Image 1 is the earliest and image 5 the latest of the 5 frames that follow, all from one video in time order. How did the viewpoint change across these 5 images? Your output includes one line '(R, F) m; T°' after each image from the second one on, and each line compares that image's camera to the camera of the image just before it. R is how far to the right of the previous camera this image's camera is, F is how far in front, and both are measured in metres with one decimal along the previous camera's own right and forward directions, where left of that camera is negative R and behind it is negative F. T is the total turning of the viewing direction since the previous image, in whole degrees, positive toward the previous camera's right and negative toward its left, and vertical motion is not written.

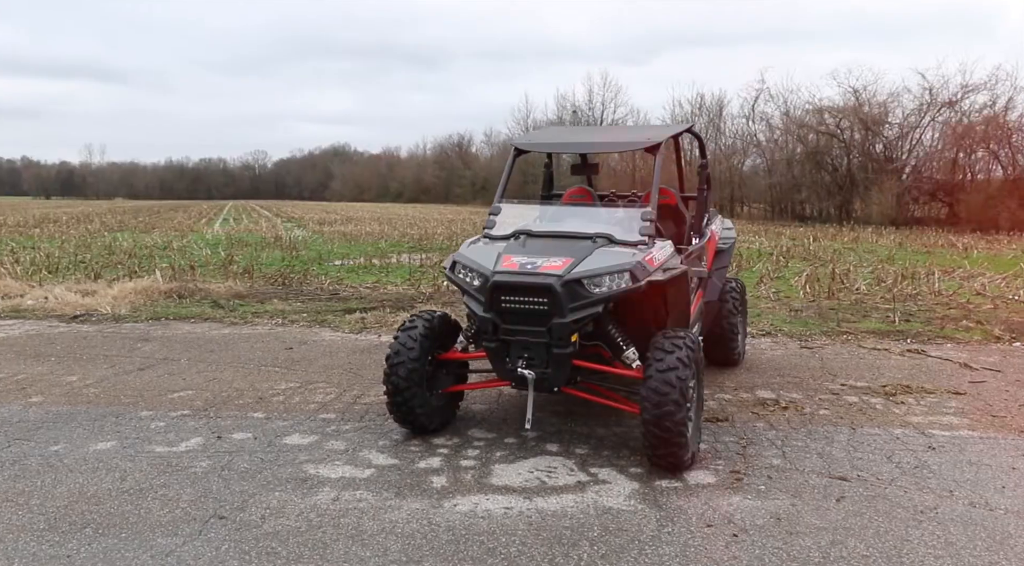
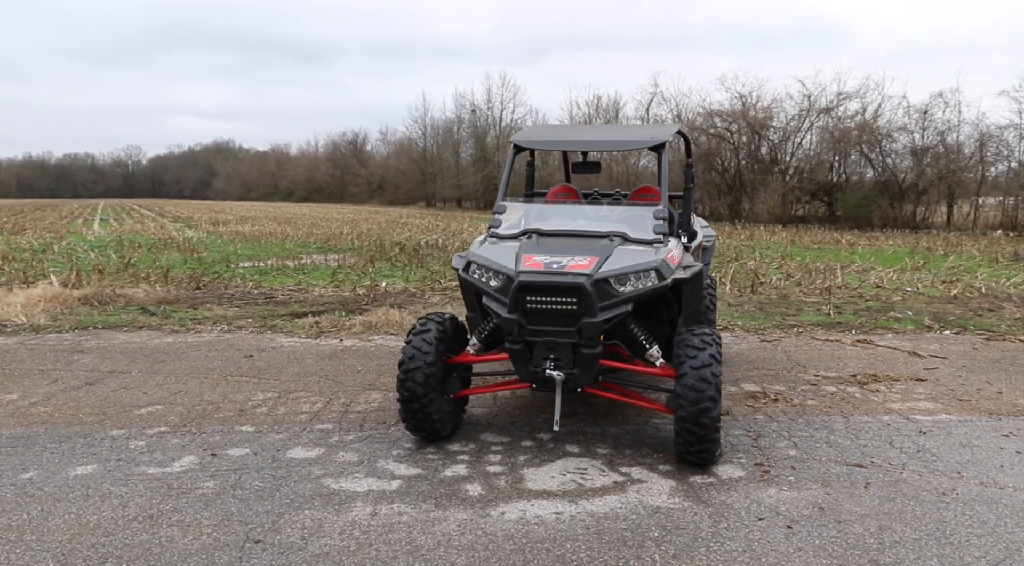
(-0.8, +0.1) m; +8°
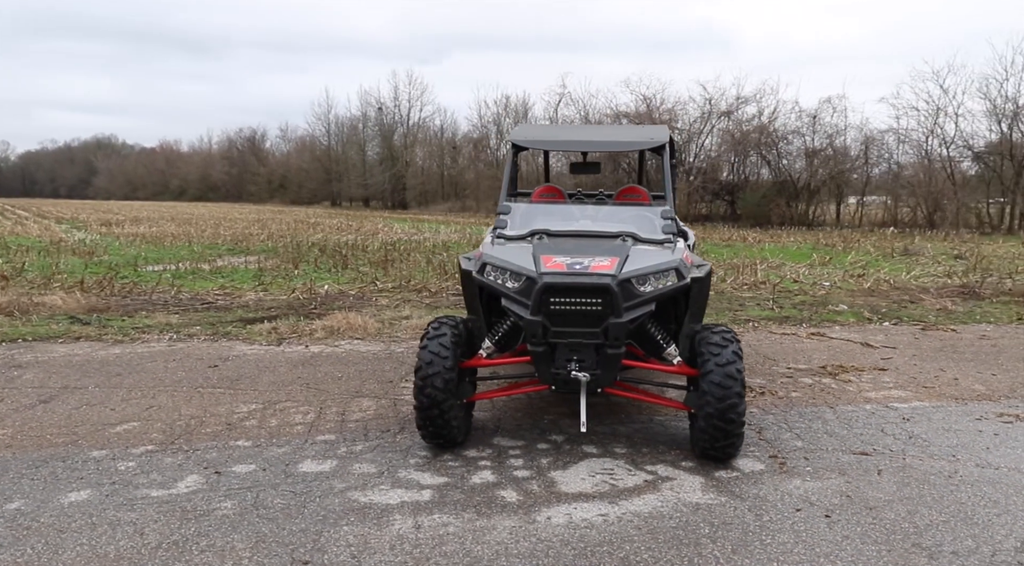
(-0.7, +0.1) m; +8°
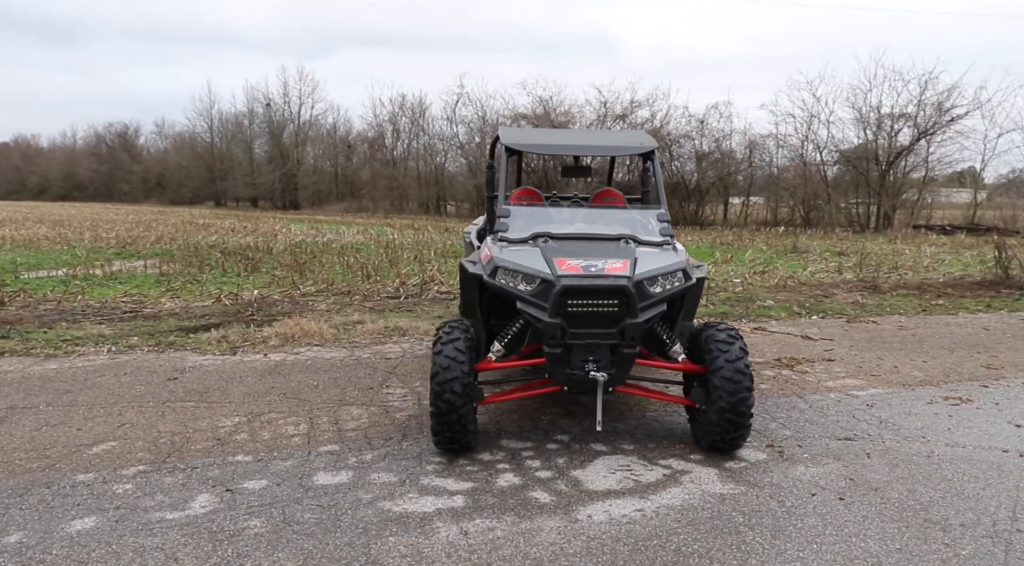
(-0.7, 0.0) m; +9°
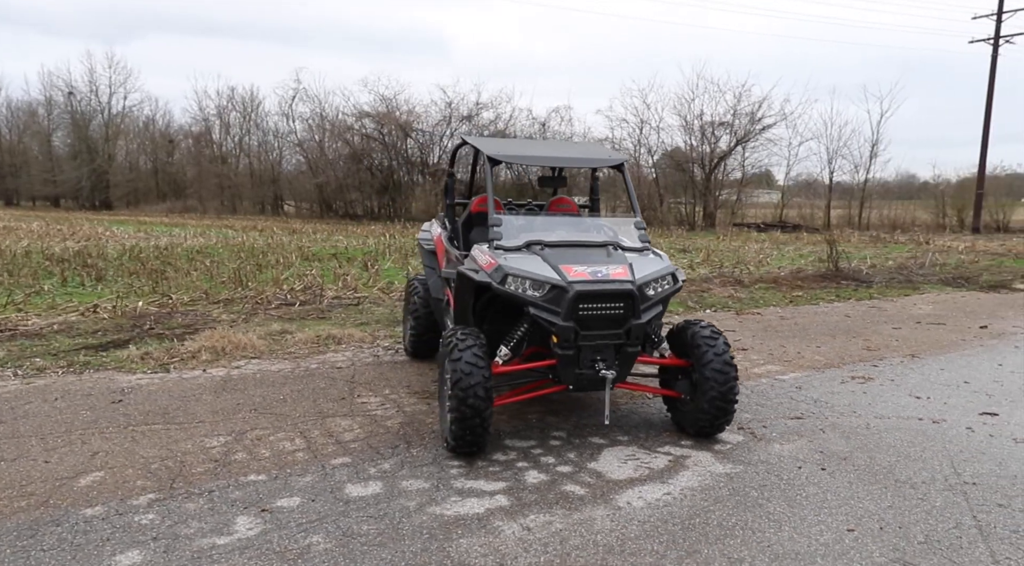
(-1.1, -0.1) m; +13°
